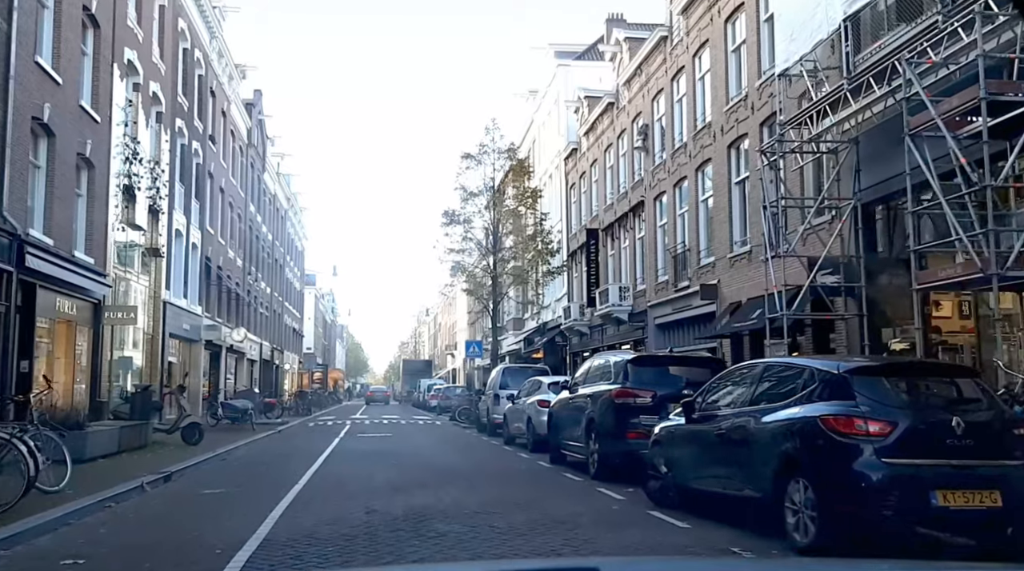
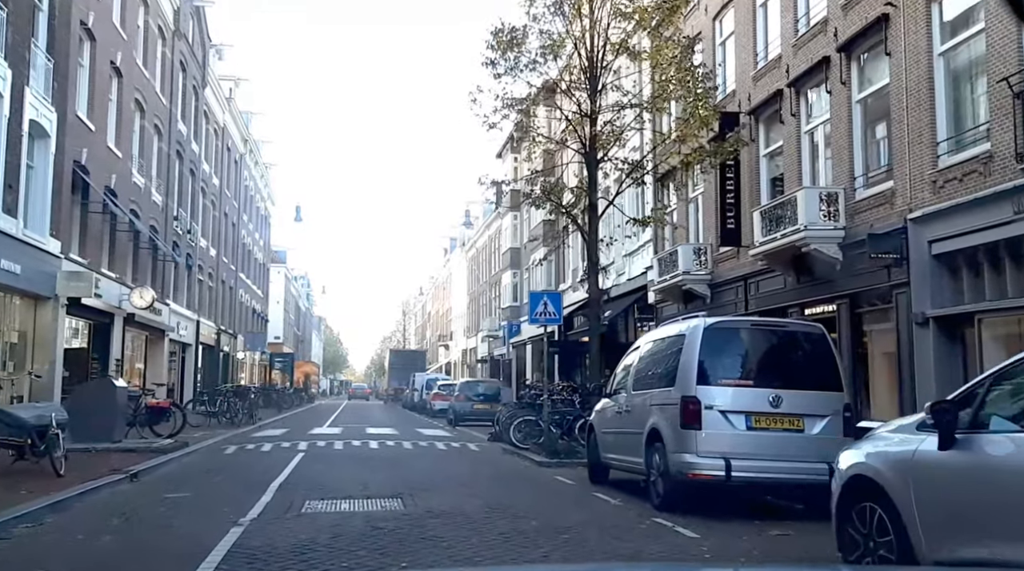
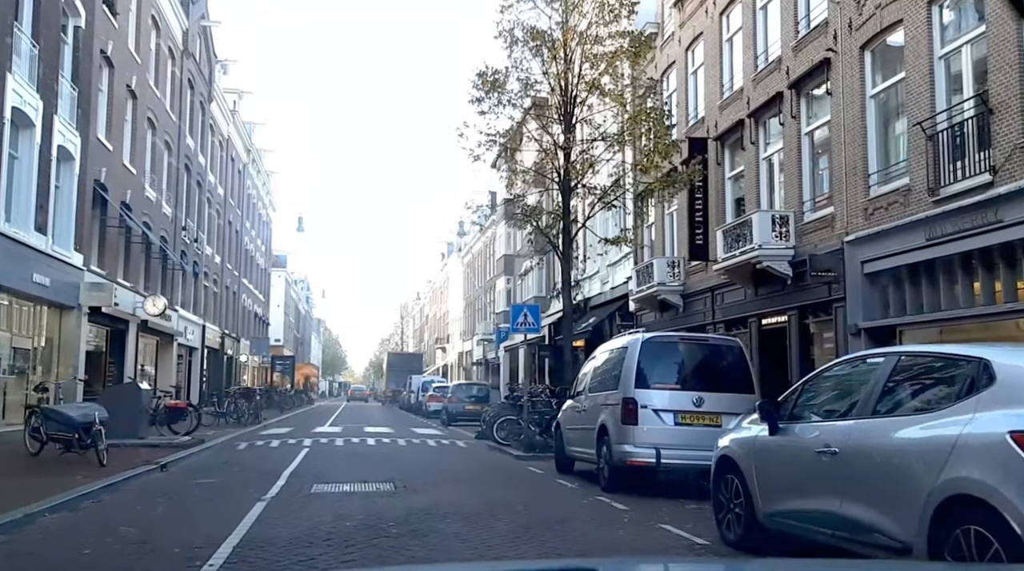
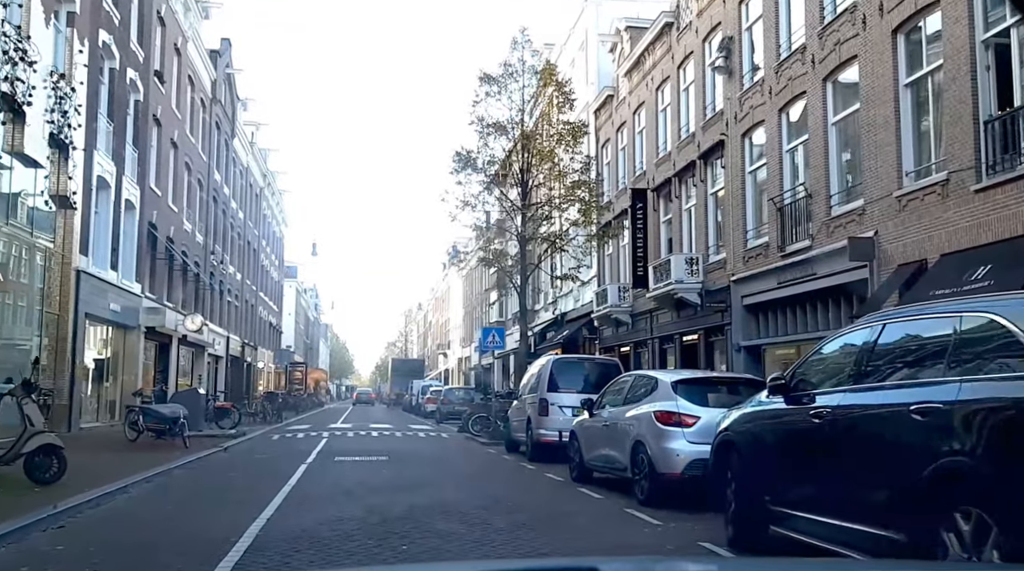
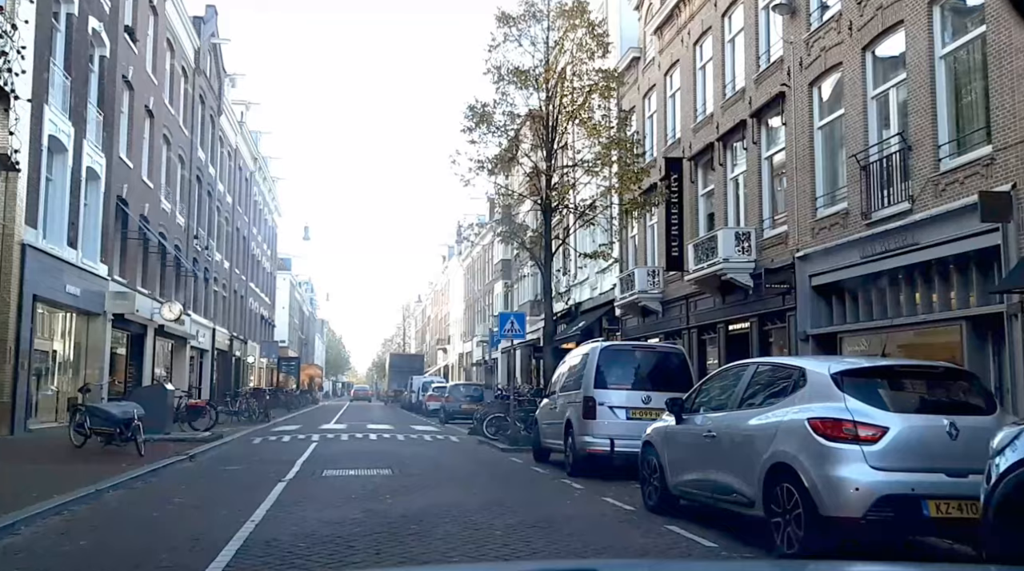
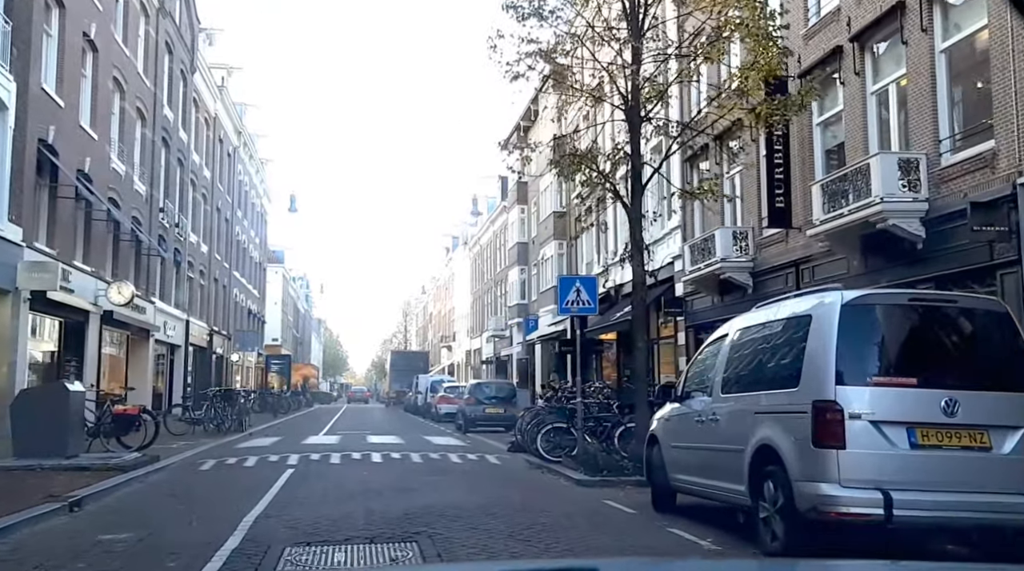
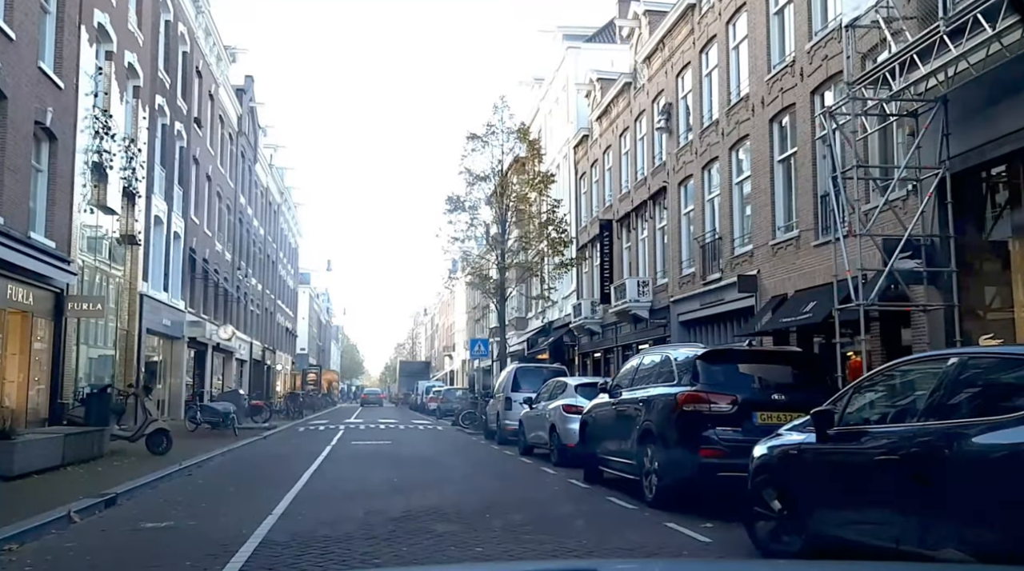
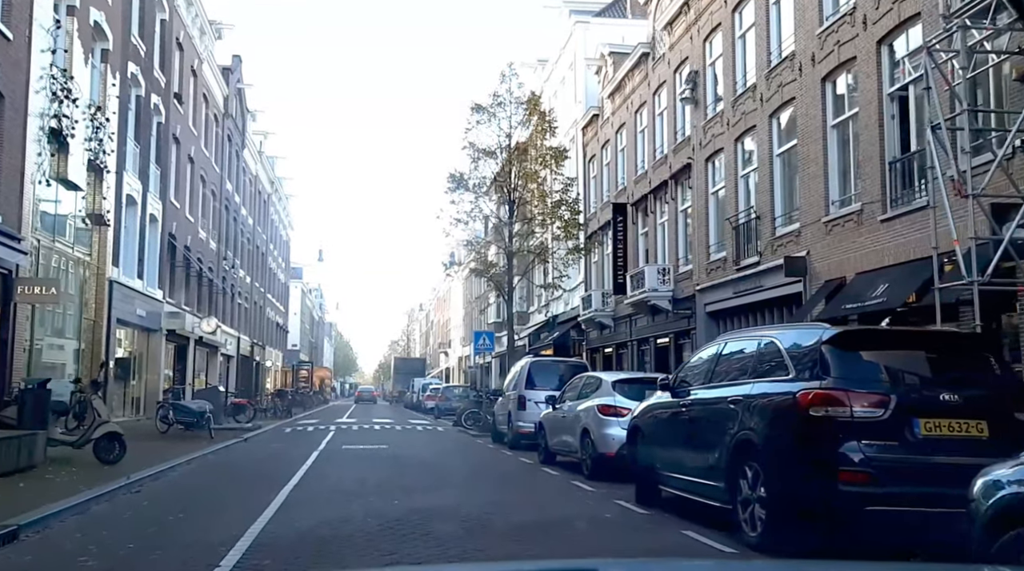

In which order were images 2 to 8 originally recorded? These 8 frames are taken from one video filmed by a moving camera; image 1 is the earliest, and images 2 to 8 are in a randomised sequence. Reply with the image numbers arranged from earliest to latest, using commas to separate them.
7, 8, 4, 5, 3, 2, 6
